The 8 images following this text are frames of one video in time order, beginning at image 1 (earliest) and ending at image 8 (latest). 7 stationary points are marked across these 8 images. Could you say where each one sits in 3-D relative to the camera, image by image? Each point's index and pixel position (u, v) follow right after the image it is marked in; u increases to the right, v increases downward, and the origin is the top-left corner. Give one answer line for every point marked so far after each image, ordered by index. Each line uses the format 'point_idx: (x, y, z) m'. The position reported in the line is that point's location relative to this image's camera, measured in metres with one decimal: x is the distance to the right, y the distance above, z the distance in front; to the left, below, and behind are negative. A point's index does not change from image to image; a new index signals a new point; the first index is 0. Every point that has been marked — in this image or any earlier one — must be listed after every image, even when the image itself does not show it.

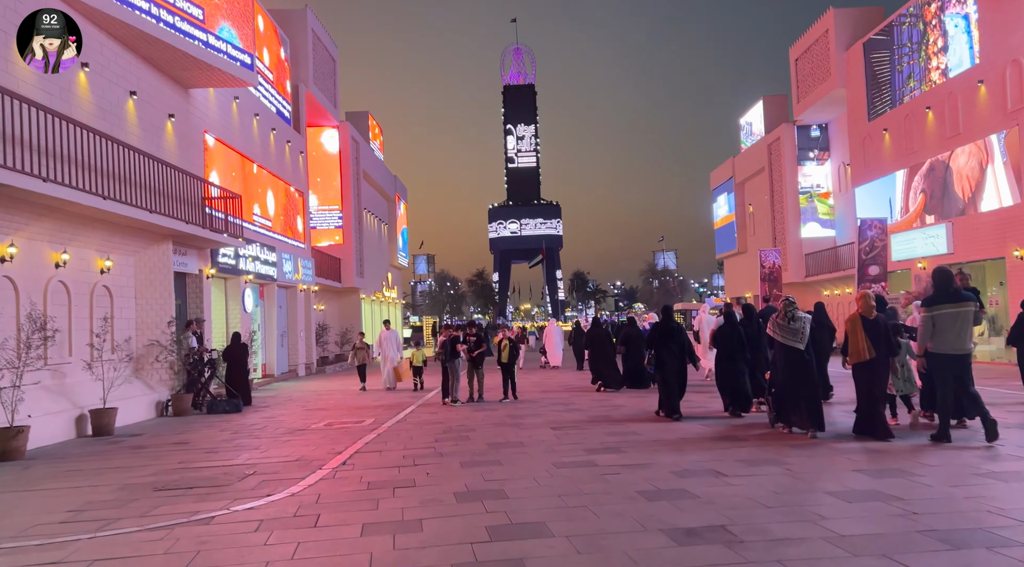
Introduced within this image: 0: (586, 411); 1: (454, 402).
0: (+1.2, -2.0, +14.6) m
1: (-1.0, -2.1, +16.2) m
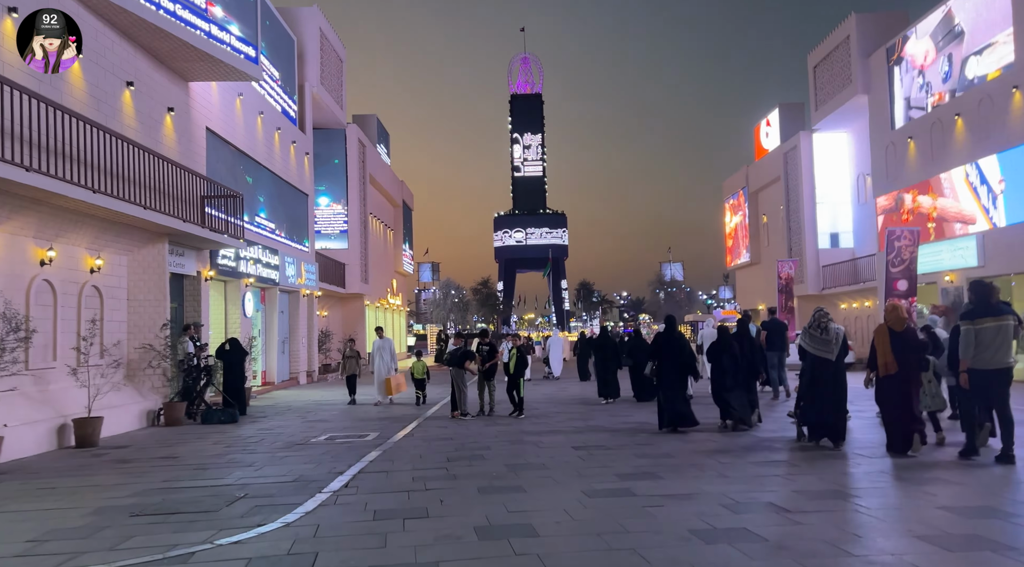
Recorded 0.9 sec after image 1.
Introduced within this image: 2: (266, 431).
0: (+1.4, -2.1, +13.6) m
1: (-0.8, -2.2, +15.2) m
2: (-3.6, -2.1, +13.3) m
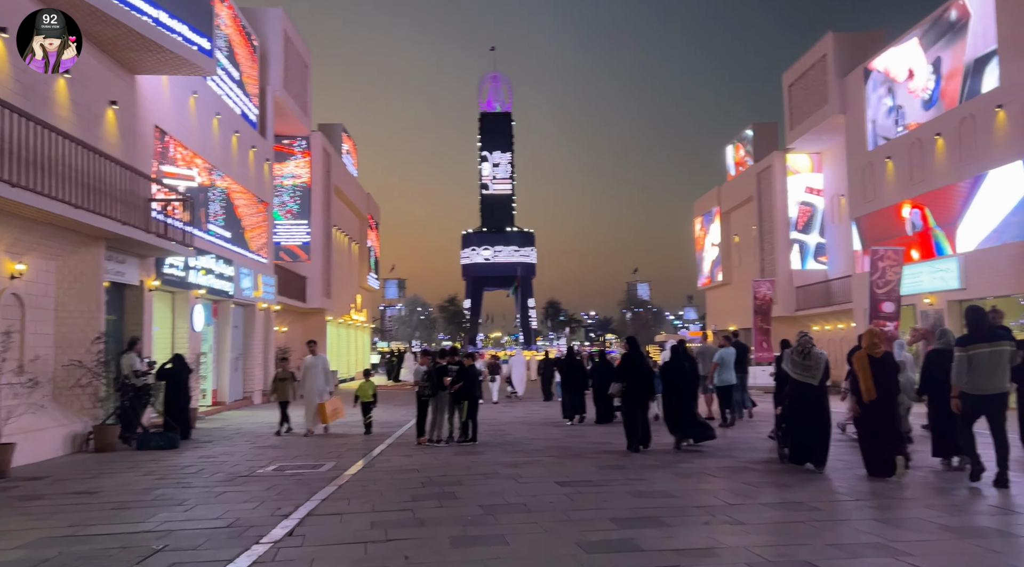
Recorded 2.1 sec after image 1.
0: (+1.0, -2.3, +12.4) m
1: (-1.2, -2.4, +13.8) m
2: (-3.9, -2.3, +11.8) m
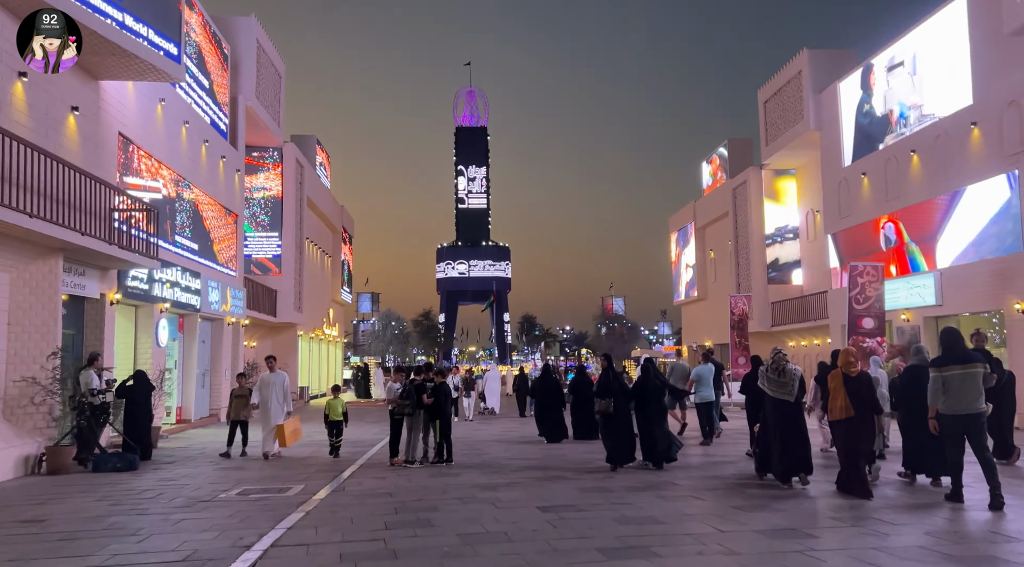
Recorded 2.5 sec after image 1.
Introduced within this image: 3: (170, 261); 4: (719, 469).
0: (+0.7, -2.5, +11.9) m
1: (-1.5, -2.6, +13.3) m
2: (-4.2, -2.4, +11.2) m
3: (-7.2, +0.5, +19.3) m
4: (+3.1, -2.8, +13.7) m
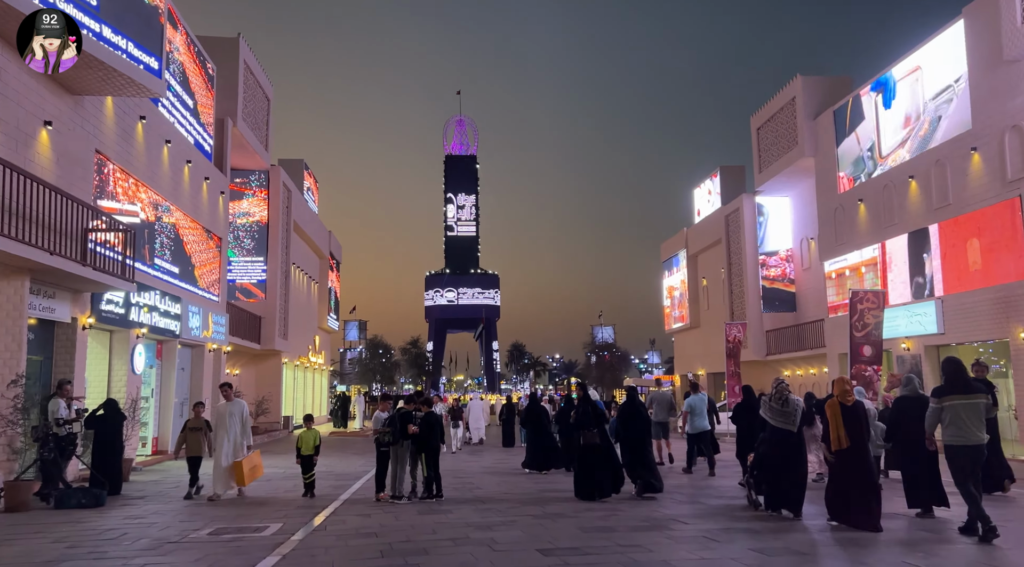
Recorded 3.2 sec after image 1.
0: (+0.7, -2.8, +11.1) m
1: (-1.6, -2.9, +12.5) m
2: (-4.3, -2.7, +10.3) m
3: (-7.4, 0.0, +18.5) m
4: (+3.0, -3.2, +12.9) m
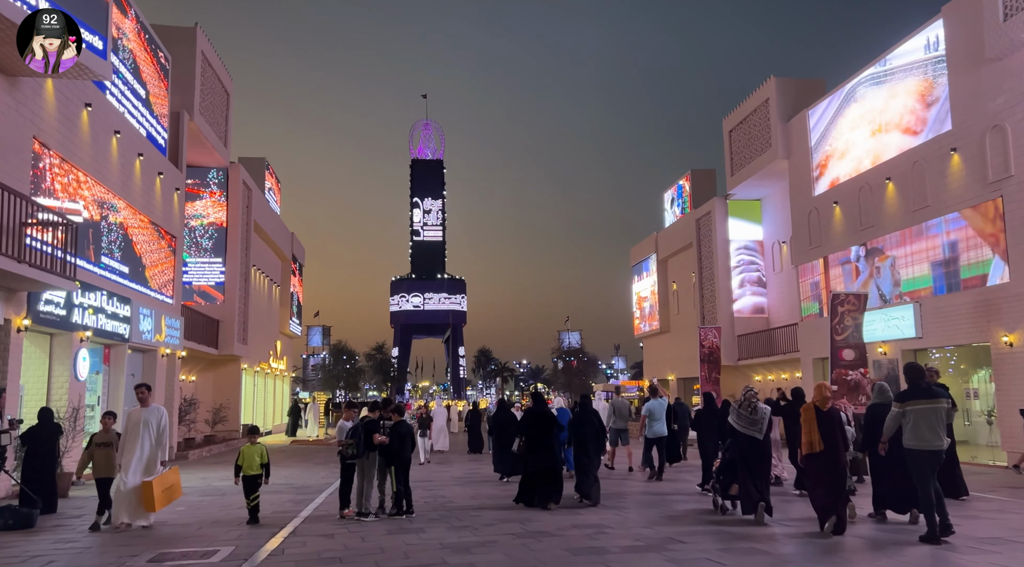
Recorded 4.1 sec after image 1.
0: (+0.4, -2.8, +10.1) m
1: (-1.9, -2.9, +11.4) m
2: (-4.5, -2.6, +9.2) m
3: (-7.9, 0.0, +17.3) m
4: (+2.7, -3.1, +12.0) m
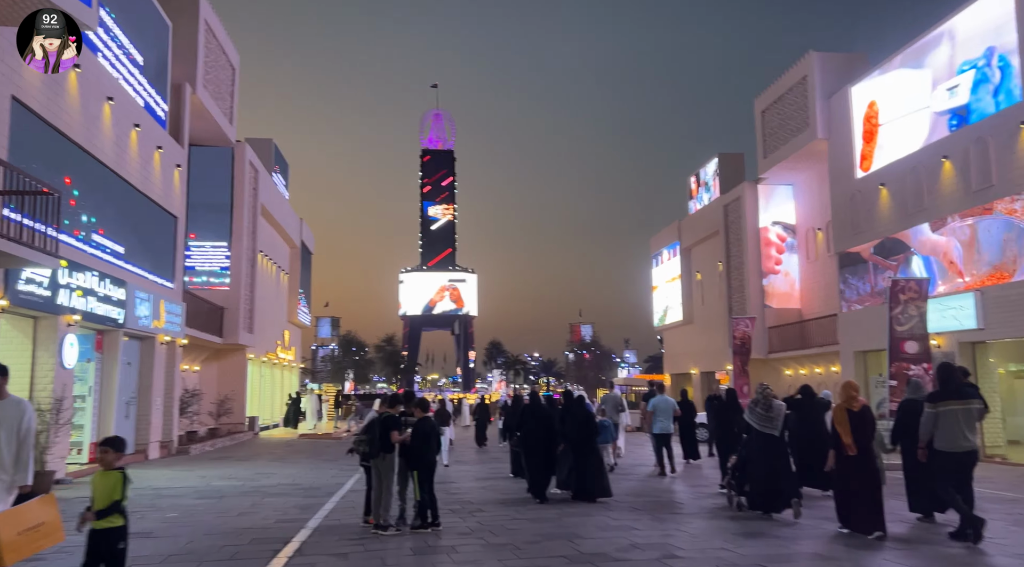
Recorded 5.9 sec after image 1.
0: (+0.8, -2.5, +8.5) m
1: (-1.5, -2.6, +9.8) m
2: (-4.1, -2.4, +7.6) m
3: (-7.4, +0.3, +15.7) m
4: (+3.2, -2.9, +10.4) m
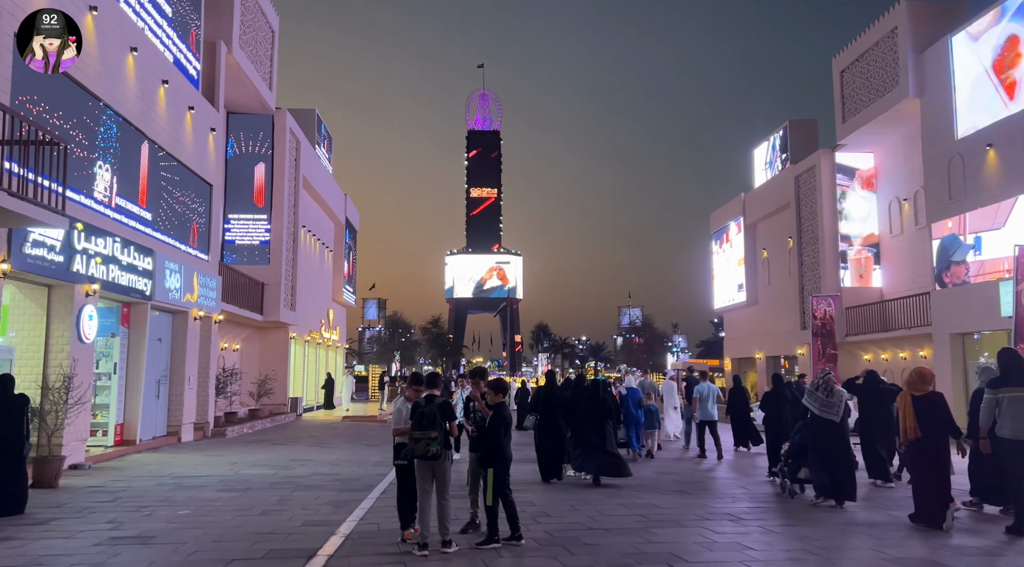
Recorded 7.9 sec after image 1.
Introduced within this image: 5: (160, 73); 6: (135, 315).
0: (+1.5, -2.1, +6.7) m
1: (-0.8, -2.2, +8.1) m
2: (-3.4, -2.0, +6.0) m
3: (-6.4, +0.9, +14.2) m
4: (+3.9, -2.5, +8.4) m
5: (-6.6, +4.0, +17.3) m
6: (-6.9, -0.6, +16.7) m
